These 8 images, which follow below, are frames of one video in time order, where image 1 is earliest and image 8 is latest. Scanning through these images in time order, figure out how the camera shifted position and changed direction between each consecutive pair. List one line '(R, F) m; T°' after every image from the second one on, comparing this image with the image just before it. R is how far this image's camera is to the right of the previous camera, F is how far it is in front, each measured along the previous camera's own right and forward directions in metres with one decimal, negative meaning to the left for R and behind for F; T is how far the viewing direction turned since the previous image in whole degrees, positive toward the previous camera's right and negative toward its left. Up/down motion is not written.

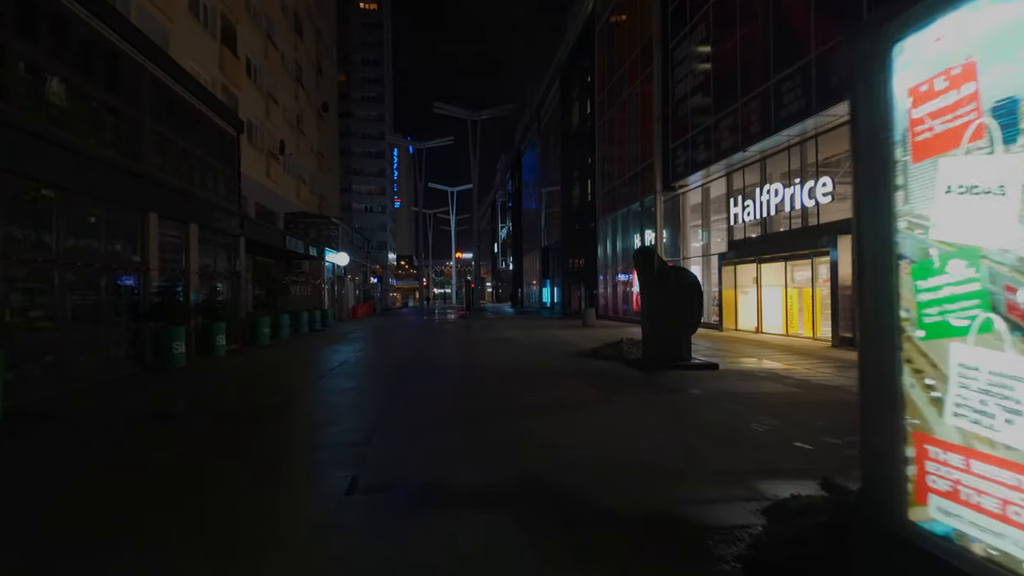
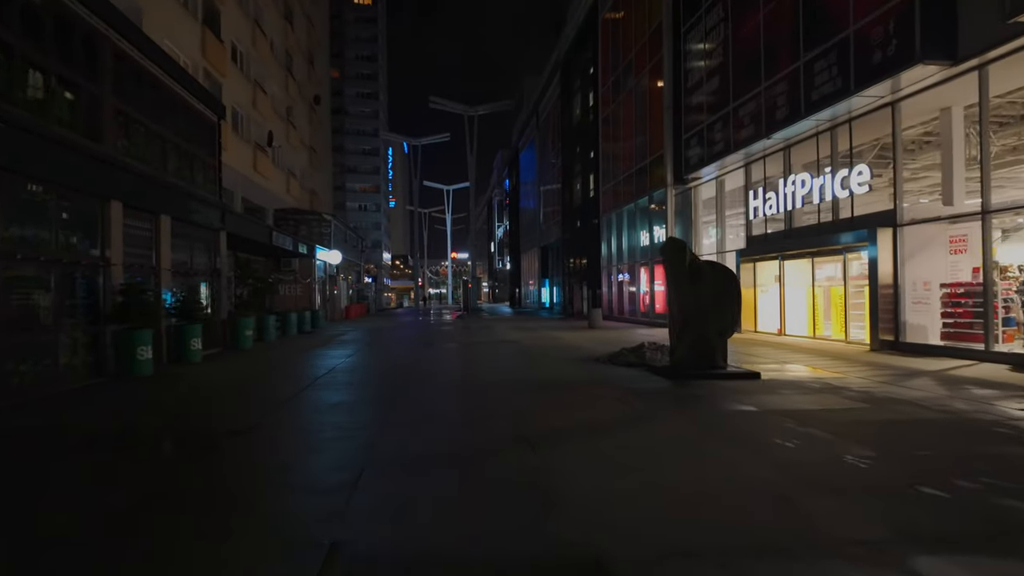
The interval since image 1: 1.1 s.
(-0.3, +1.6) m; 0°
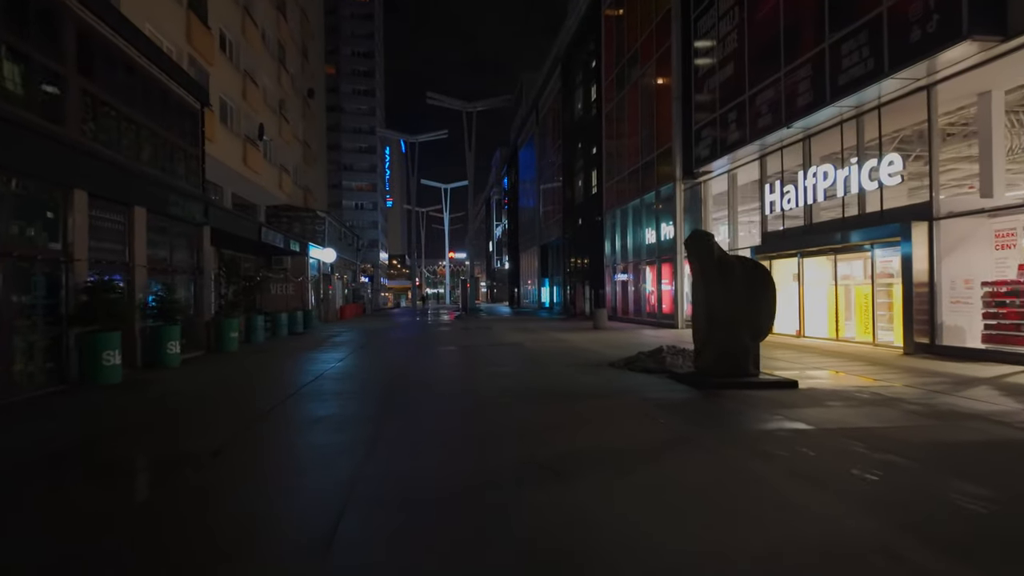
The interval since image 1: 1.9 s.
(-0.2, +1.2) m; 0°
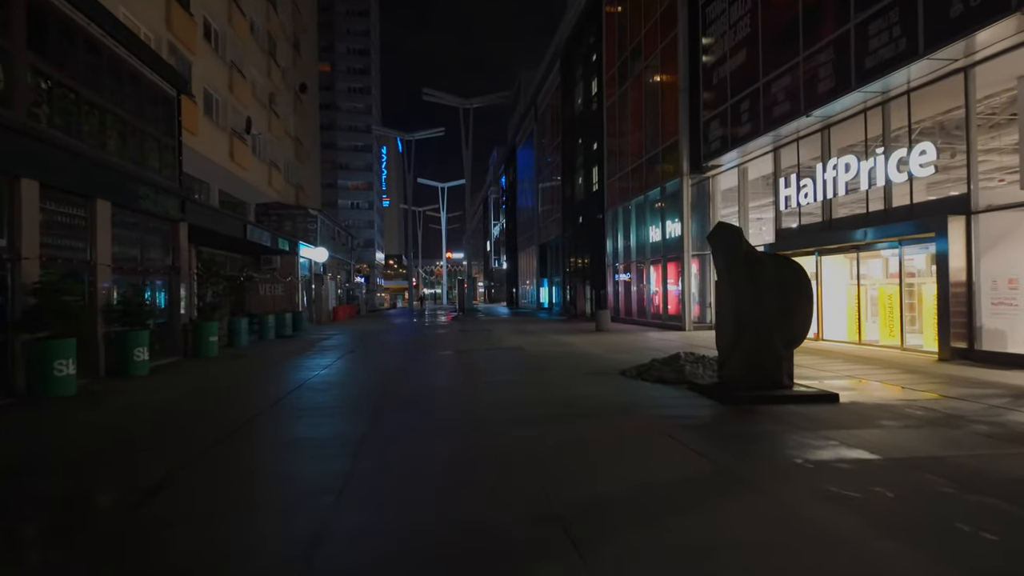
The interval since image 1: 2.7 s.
(-0.1, +1.2) m; 0°
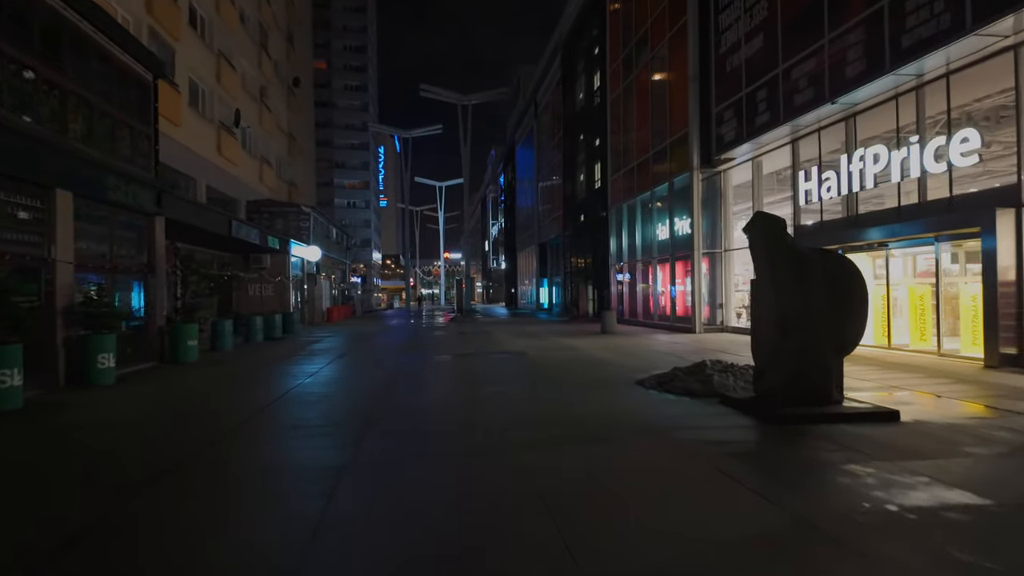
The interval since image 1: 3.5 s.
(-0.1, +1.2) m; 0°
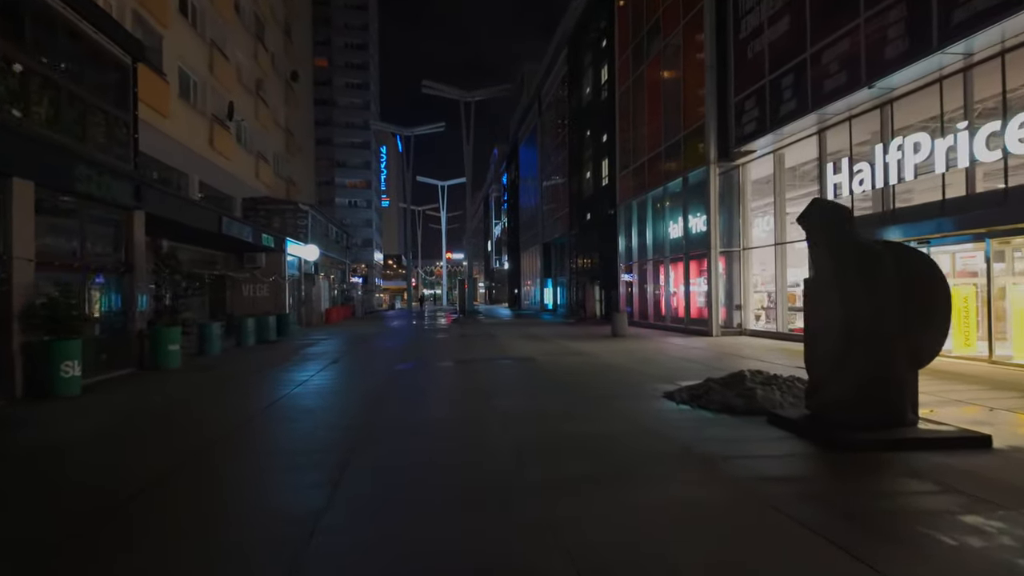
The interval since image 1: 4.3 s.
(-0.1, +1.2) m; 0°
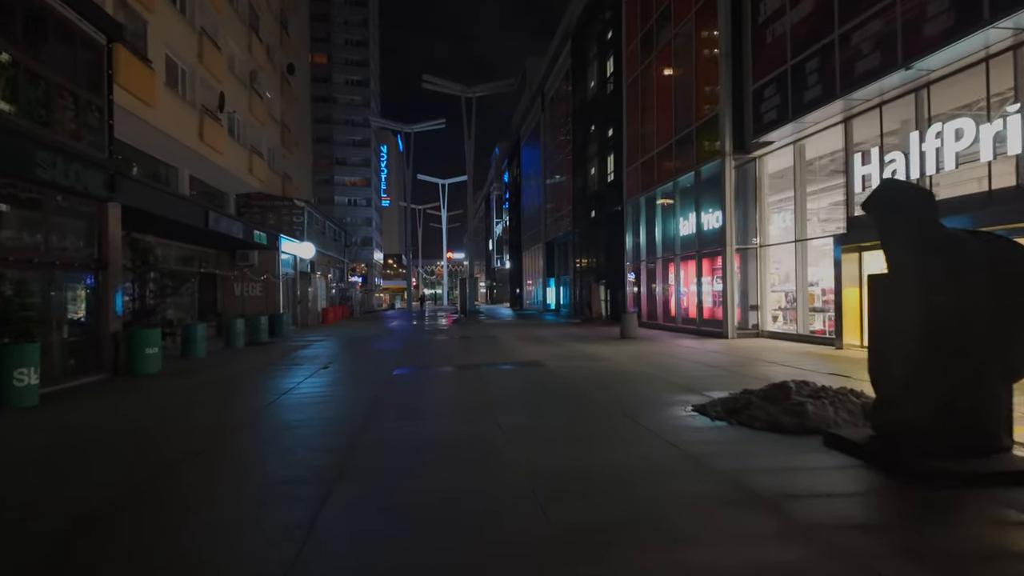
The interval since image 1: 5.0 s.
(-0.1, +1.1) m; 0°
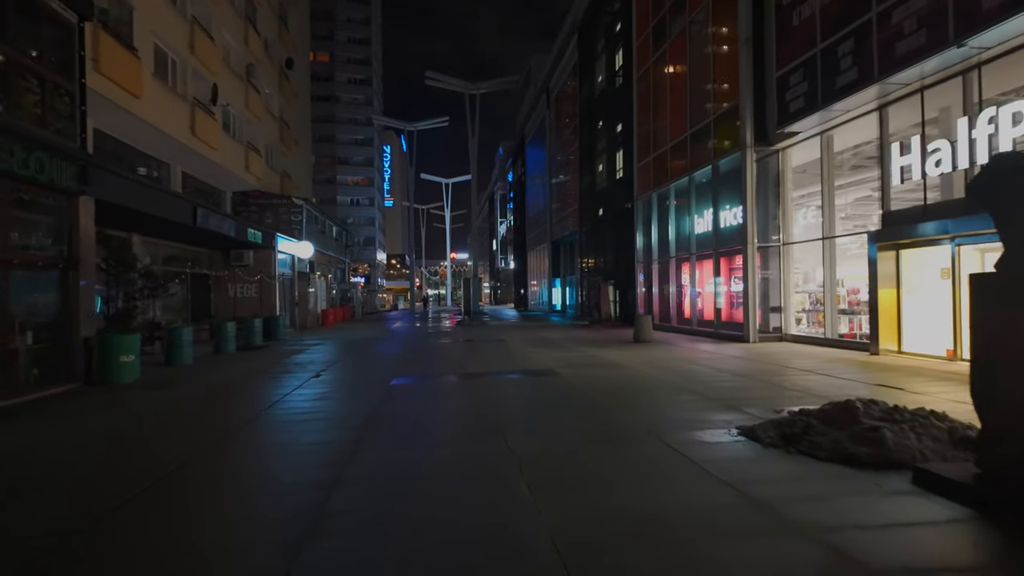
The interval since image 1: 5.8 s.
(-0.1, +1.2) m; 0°
